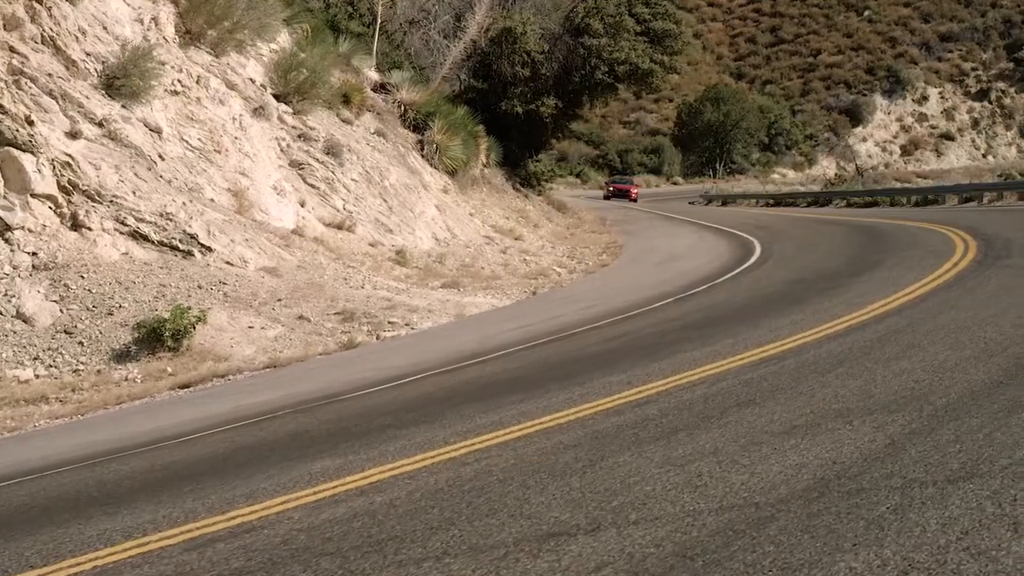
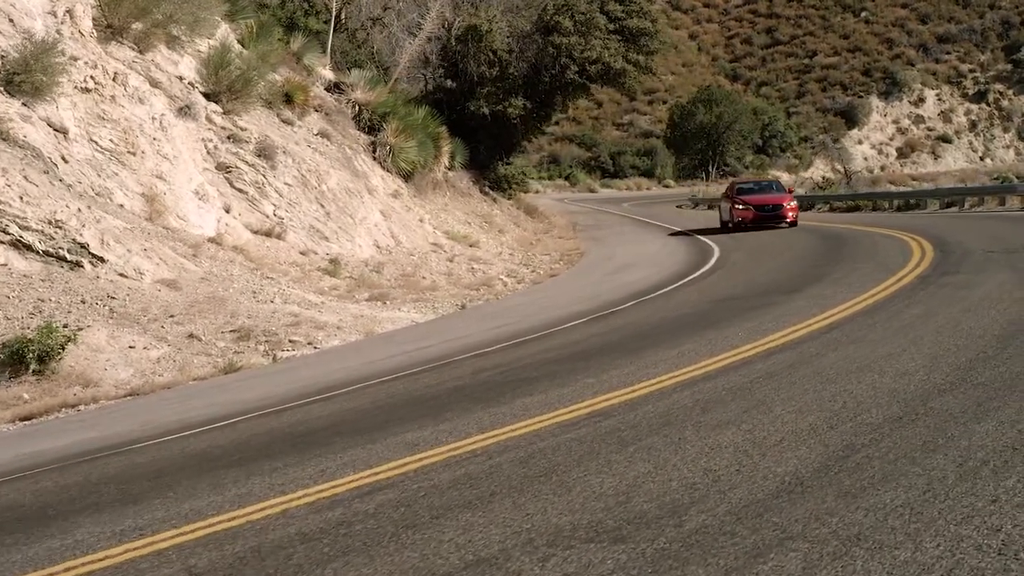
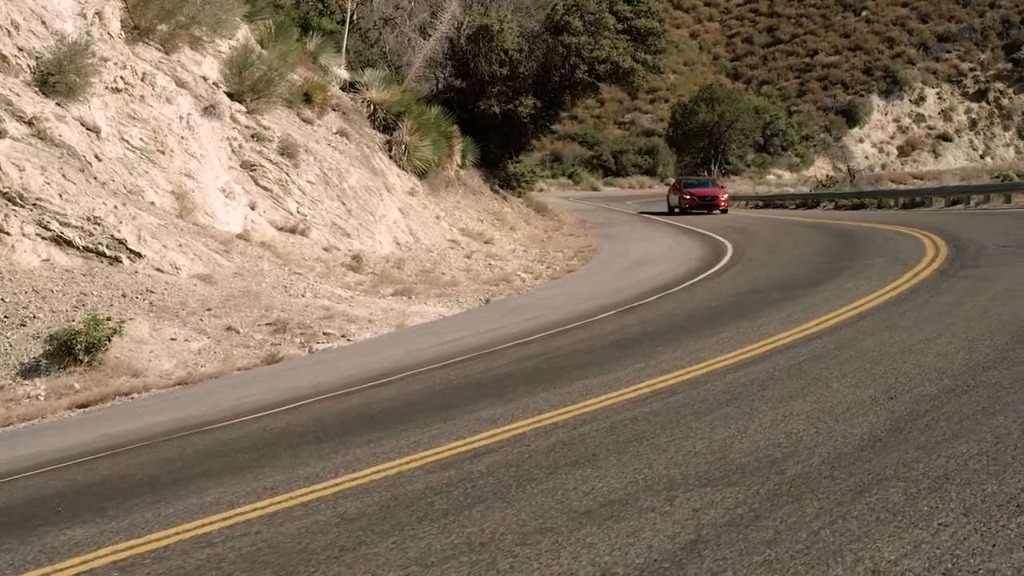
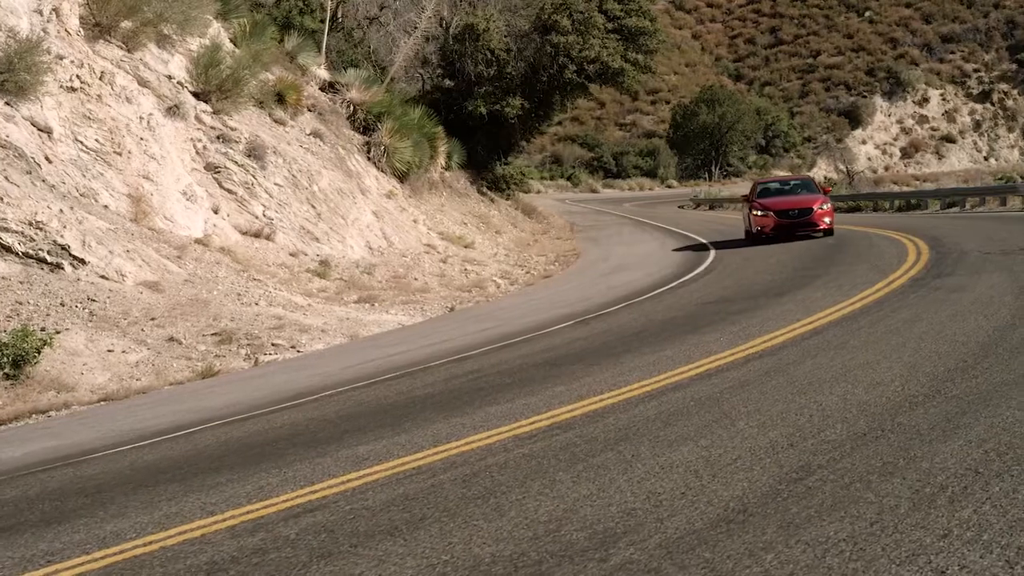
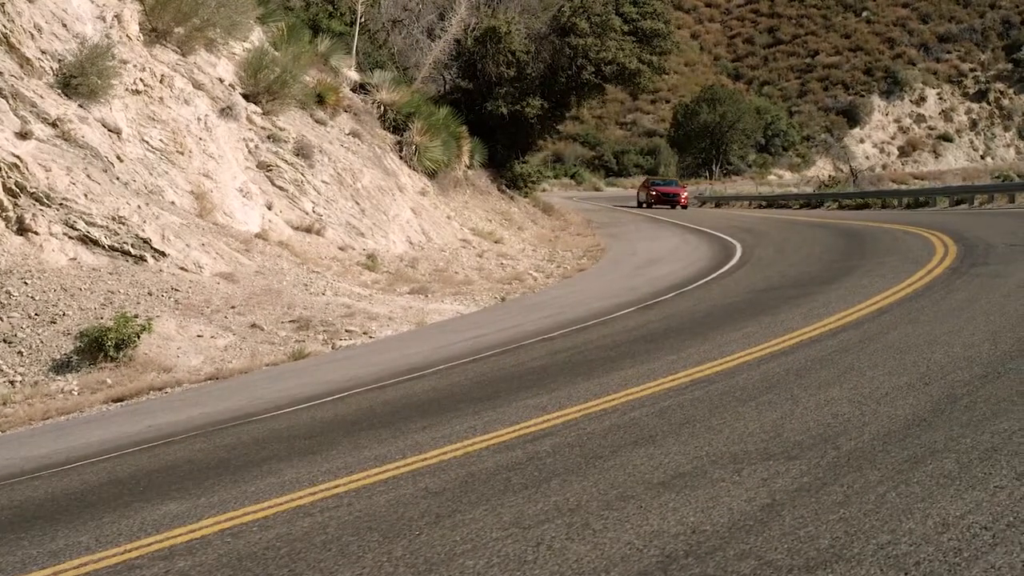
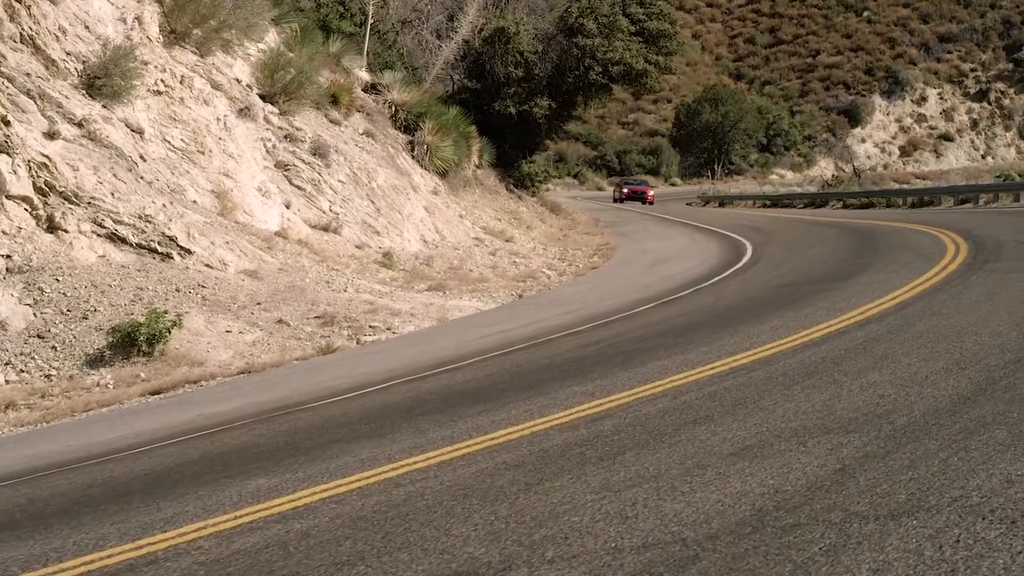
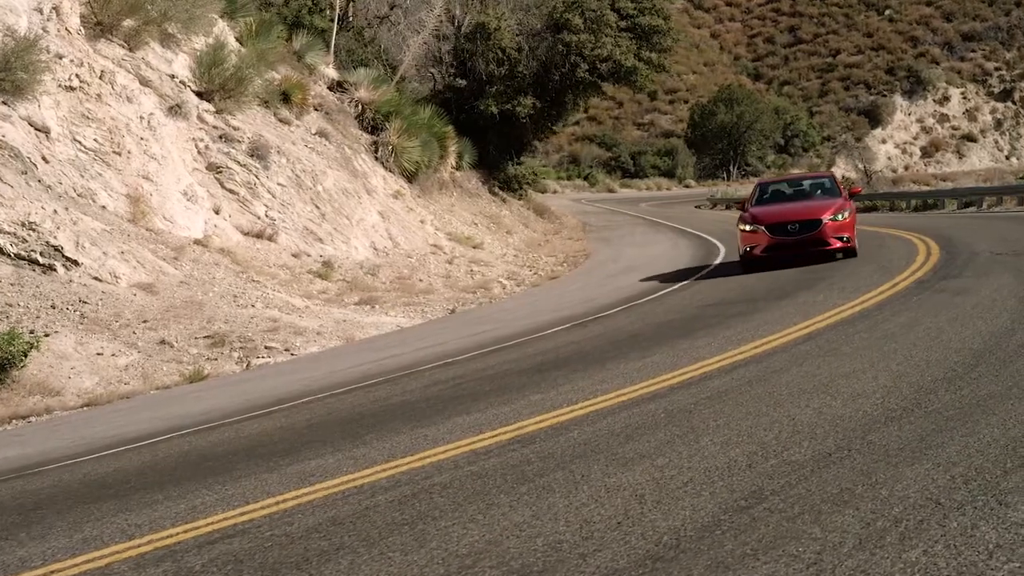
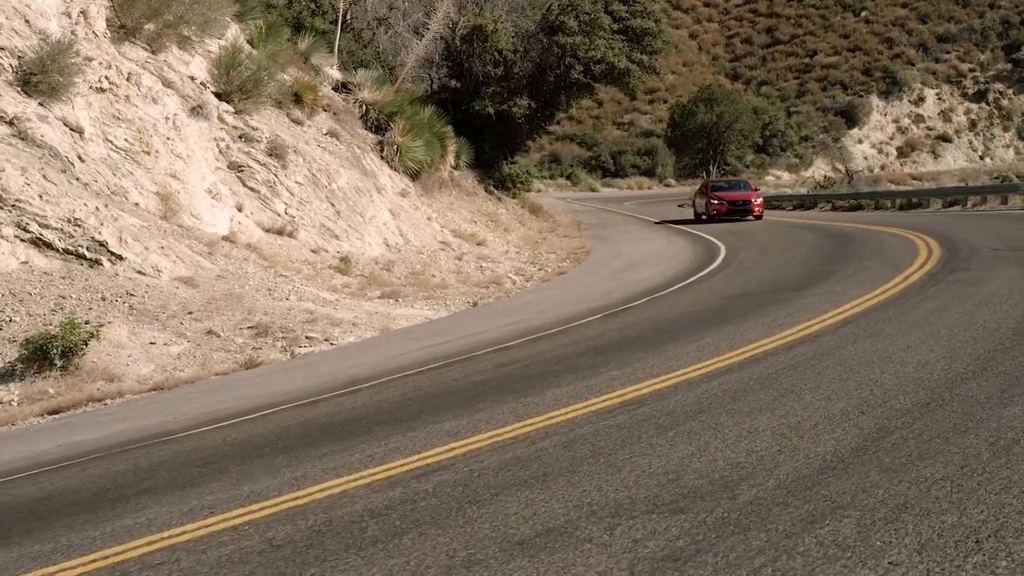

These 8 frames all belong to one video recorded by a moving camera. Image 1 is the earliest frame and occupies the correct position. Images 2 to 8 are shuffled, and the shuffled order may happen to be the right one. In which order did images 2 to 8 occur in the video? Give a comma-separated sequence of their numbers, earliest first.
6, 5, 3, 8, 2, 4, 7
